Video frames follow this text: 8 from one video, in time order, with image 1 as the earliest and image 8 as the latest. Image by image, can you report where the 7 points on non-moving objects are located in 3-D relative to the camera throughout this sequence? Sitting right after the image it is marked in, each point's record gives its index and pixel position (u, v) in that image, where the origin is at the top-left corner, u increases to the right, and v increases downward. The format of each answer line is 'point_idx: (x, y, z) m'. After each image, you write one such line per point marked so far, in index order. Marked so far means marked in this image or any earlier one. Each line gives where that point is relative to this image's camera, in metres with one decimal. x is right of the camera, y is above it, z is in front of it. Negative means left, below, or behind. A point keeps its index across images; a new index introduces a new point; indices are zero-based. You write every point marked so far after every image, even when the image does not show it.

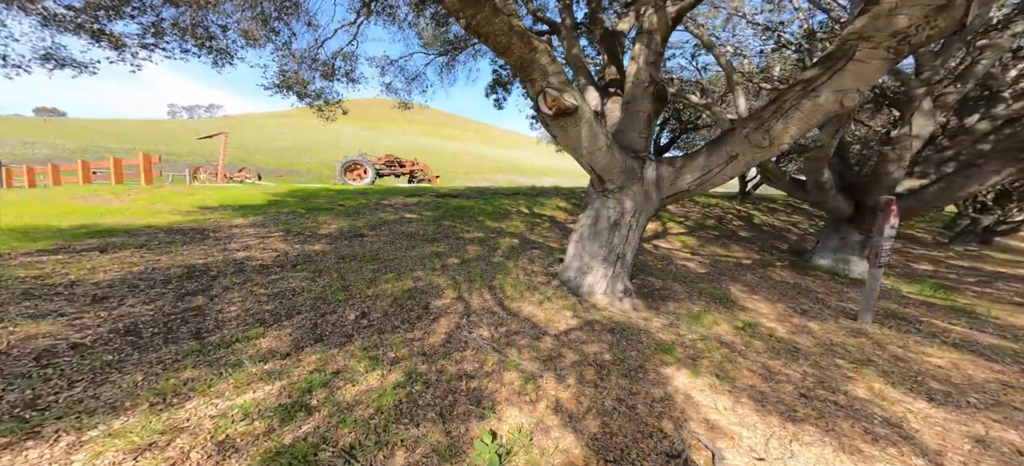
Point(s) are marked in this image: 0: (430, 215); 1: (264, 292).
0: (-2.7, +0.7, +11.4) m
1: (-3.4, -0.8, +5.2) m
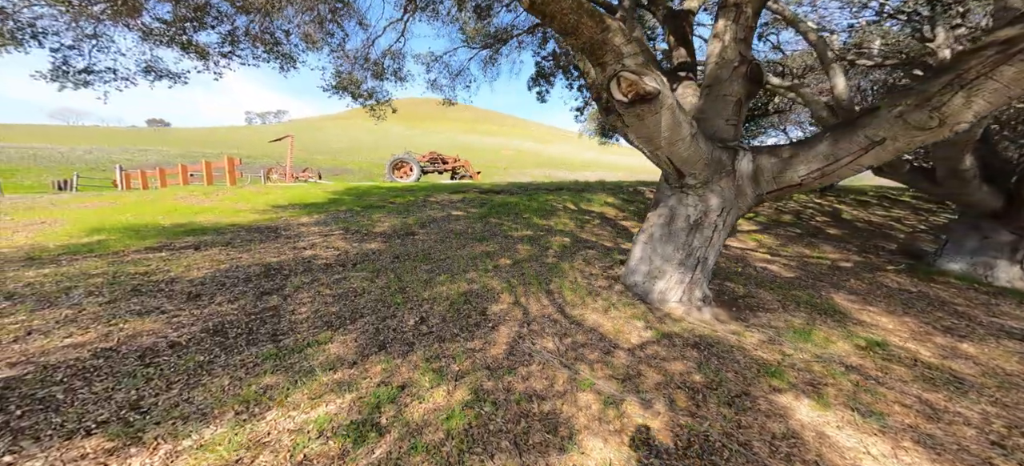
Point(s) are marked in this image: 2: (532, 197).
0: (-1.2, +0.7, +11.3) m
1: (-2.6, -0.9, +5.2) m
2: (+0.4, +1.5, +14.3) m
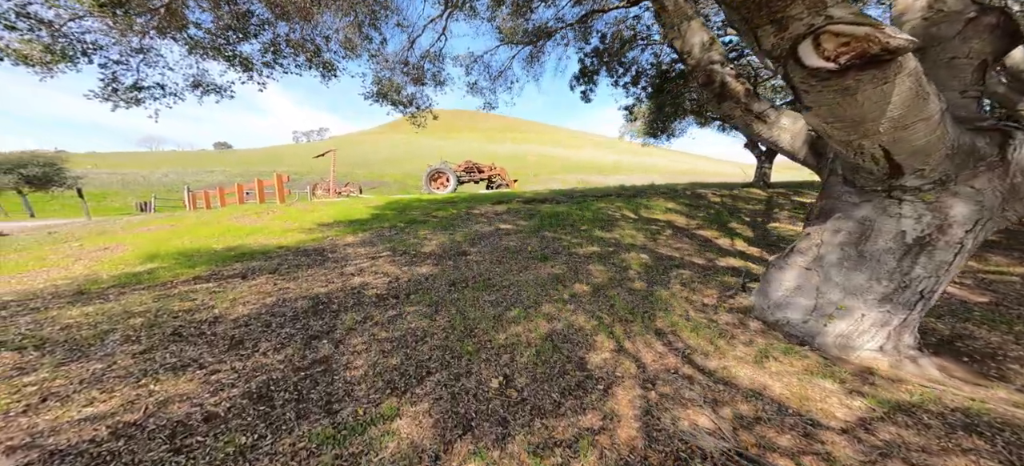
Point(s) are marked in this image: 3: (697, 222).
0: (+0.4, +0.3, +10.3) m
1: (-1.5, -1.2, +4.4) m
2: (+2.2, +1.0, +13.2) m
3: (+5.0, +0.3, +10.1) m
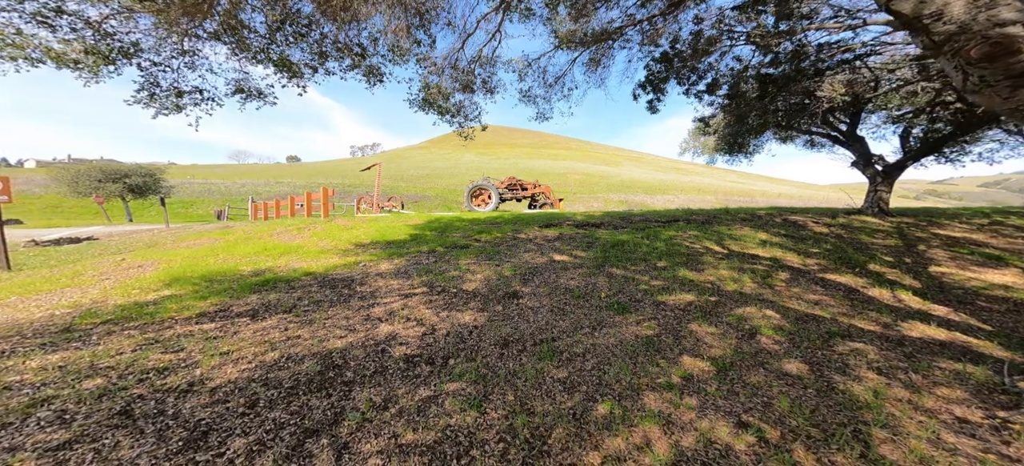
0: (+1.9, -0.5, +8.6) m
1: (-0.8, -1.6, +2.8) m
2: (+4.1, +0.1, +11.2) m
3: (+6.4, -0.6, +7.8) m
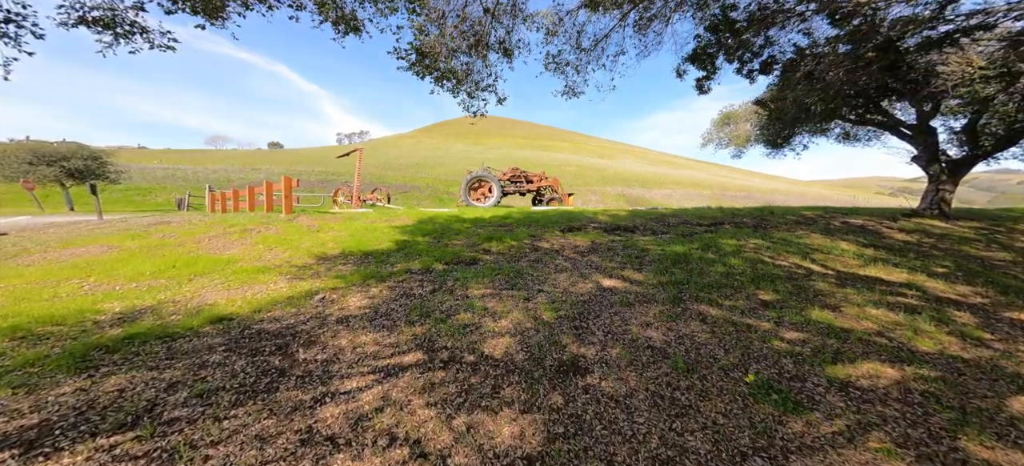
0: (+2.3, -0.7, +6.1) m
1: (-0.1, -1.9, +0.3) m
2: (+4.4, -0.1, +8.9) m
3: (+6.9, -0.8, +5.6) m
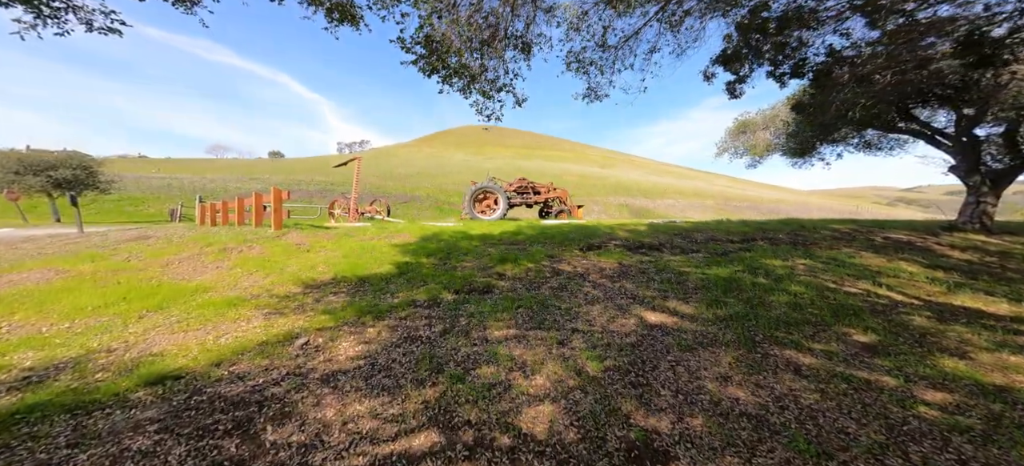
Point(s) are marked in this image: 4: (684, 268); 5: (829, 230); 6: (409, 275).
0: (+2.7, -1.0, +5.2) m
1: (+0.3, -2.1, -0.7) m
2: (+4.7, -0.5, +7.9) m
3: (+7.2, -1.1, +4.7) m
4: (+3.3, -0.6, +7.0) m
5: (+9.3, +0.1, +10.8) m
6: (-1.8, -0.7, +6.3) m
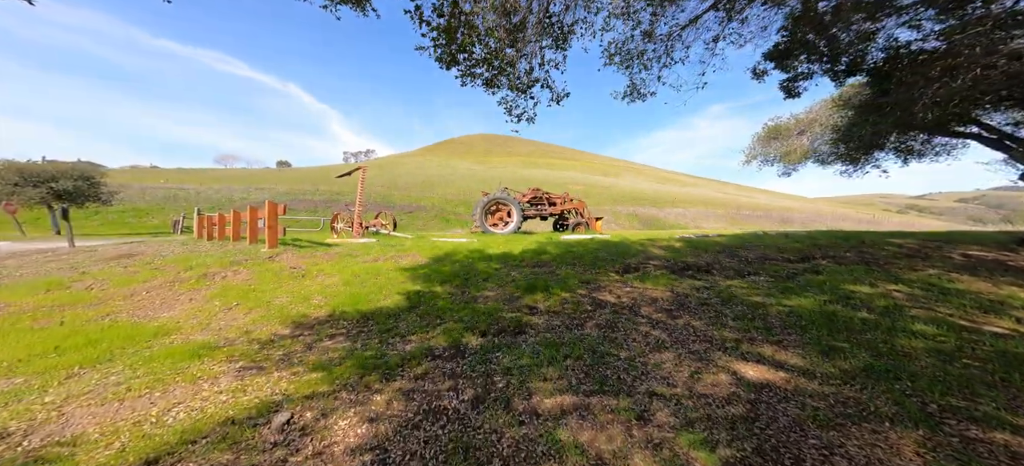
0: (+3.2, -1.3, +3.9) m
1: (+0.8, -2.2, -2.0) m
2: (+5.2, -0.8, +6.7) m
3: (+7.7, -1.4, +3.4) m
4: (+3.8, -1.0, +5.8) m
5: (+9.8, -0.3, +9.6) m
6: (-1.3, -1.1, +5.1) m
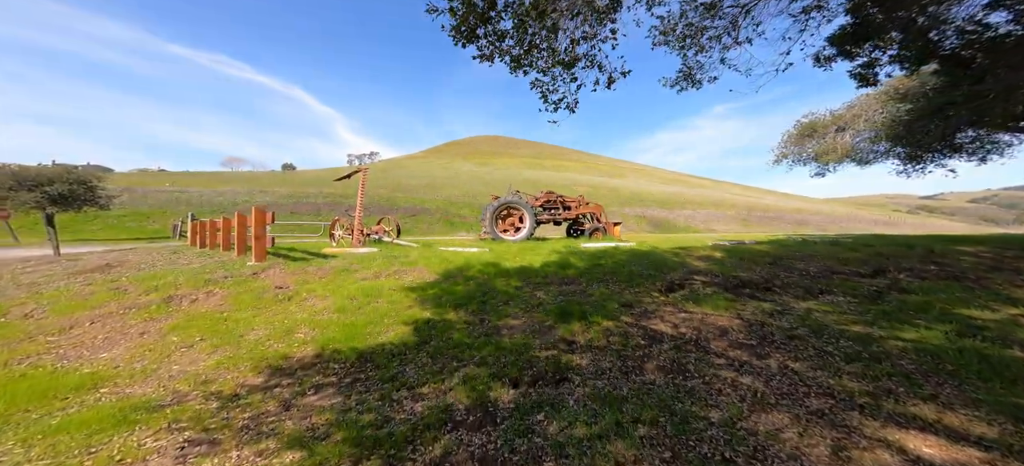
0: (+3.6, -1.4, +2.8) m
1: (+1.2, -2.4, -3.1) m
2: (+5.7, -1.0, +5.5) m
3: (+8.1, -1.5, +2.2) m
4: (+4.2, -1.1, +4.6) m
5: (+10.3, -0.5, +8.3) m
6: (-0.8, -1.2, +4.0) m
